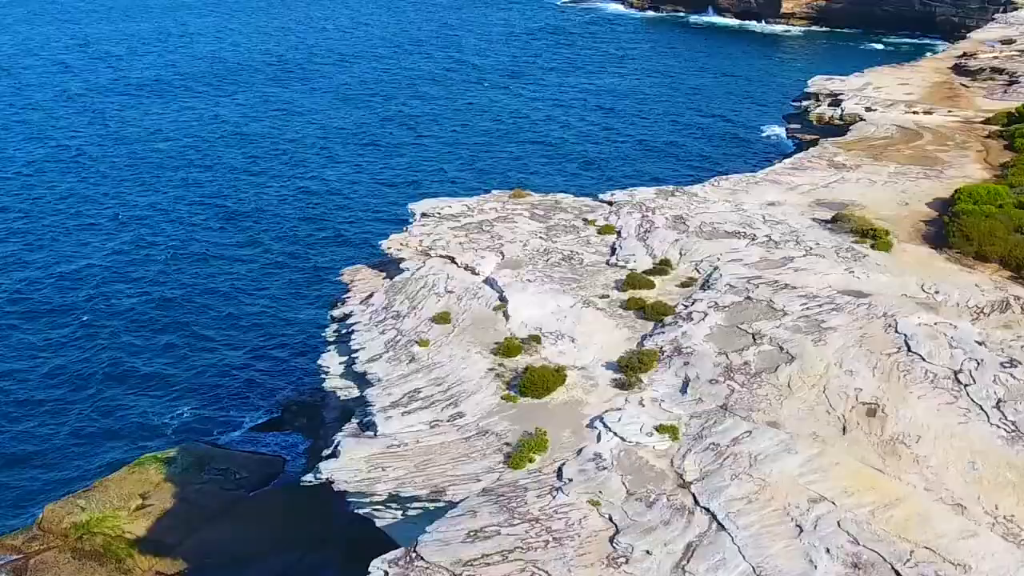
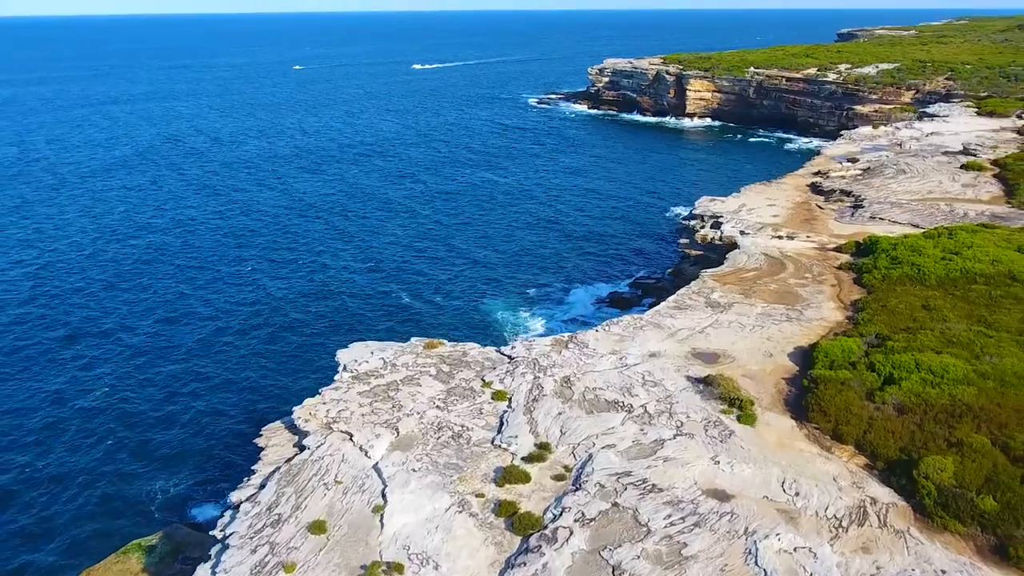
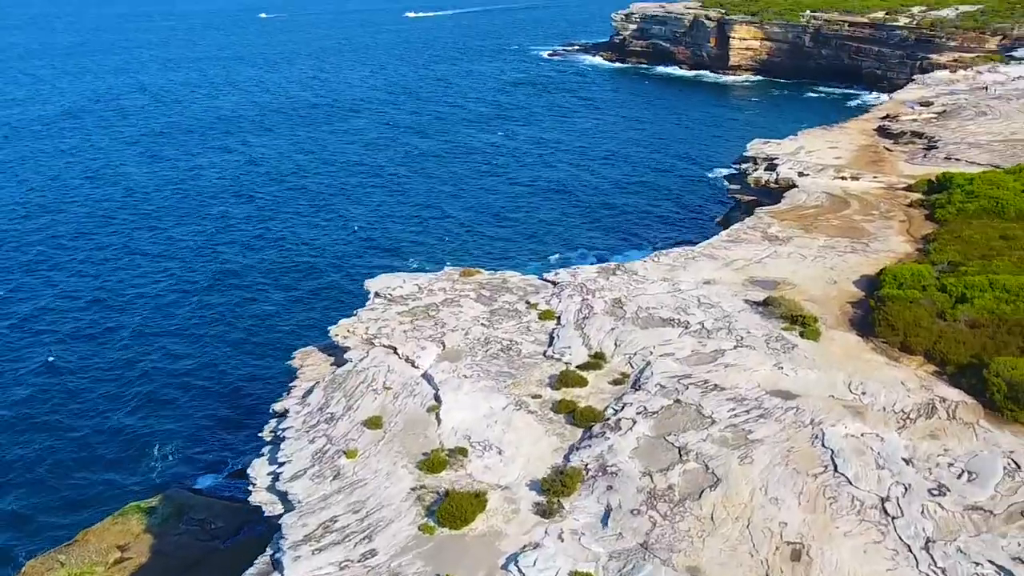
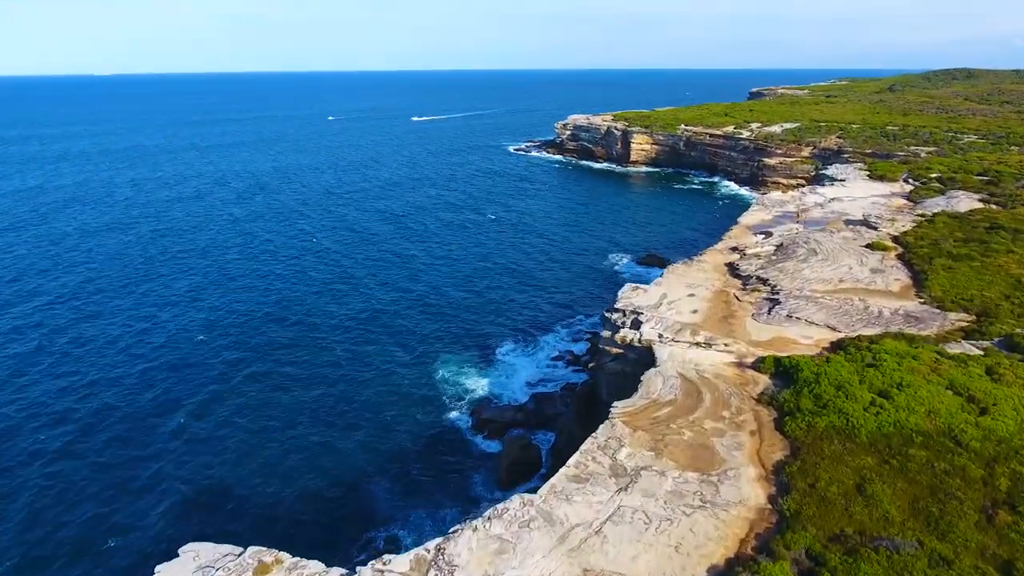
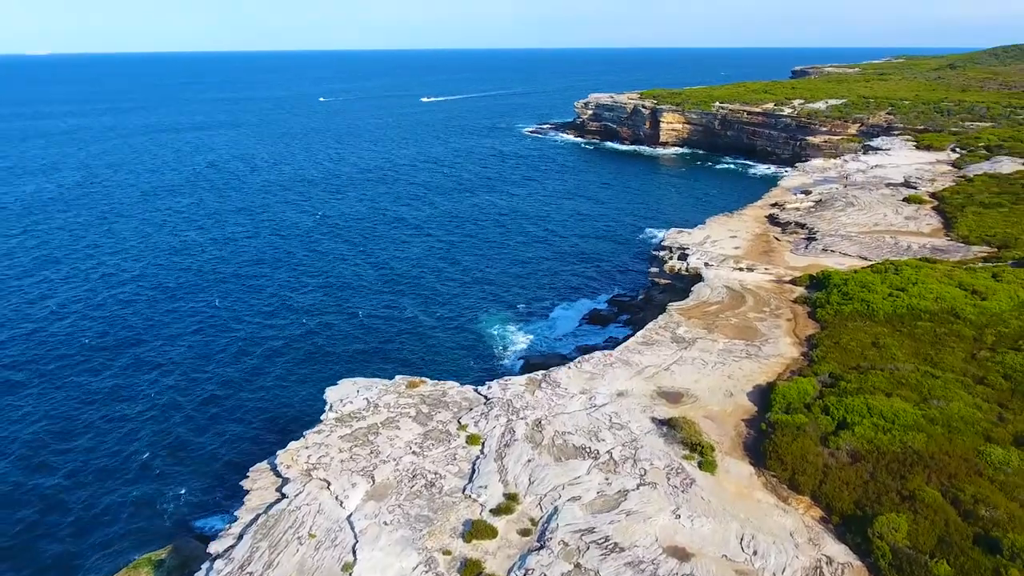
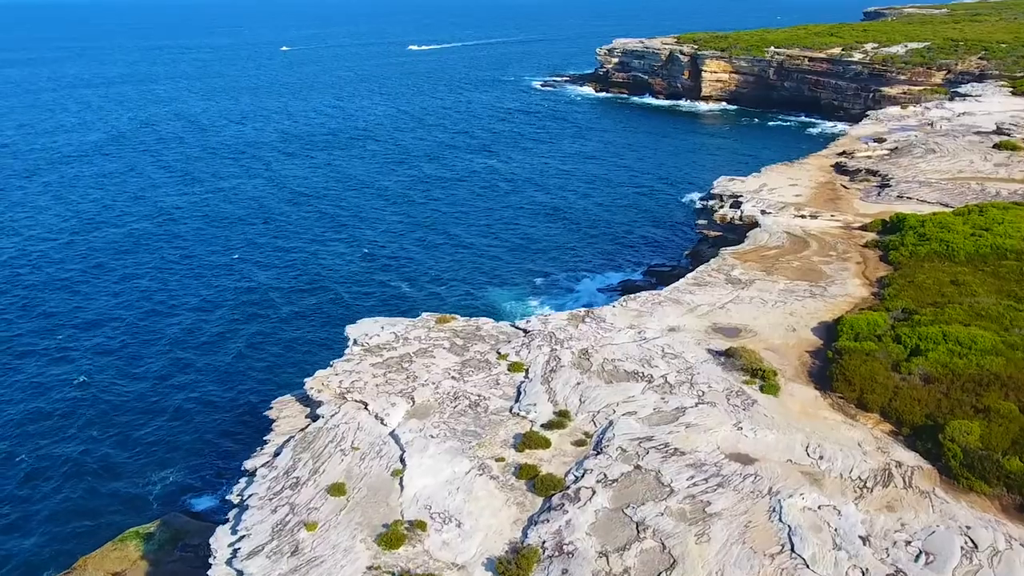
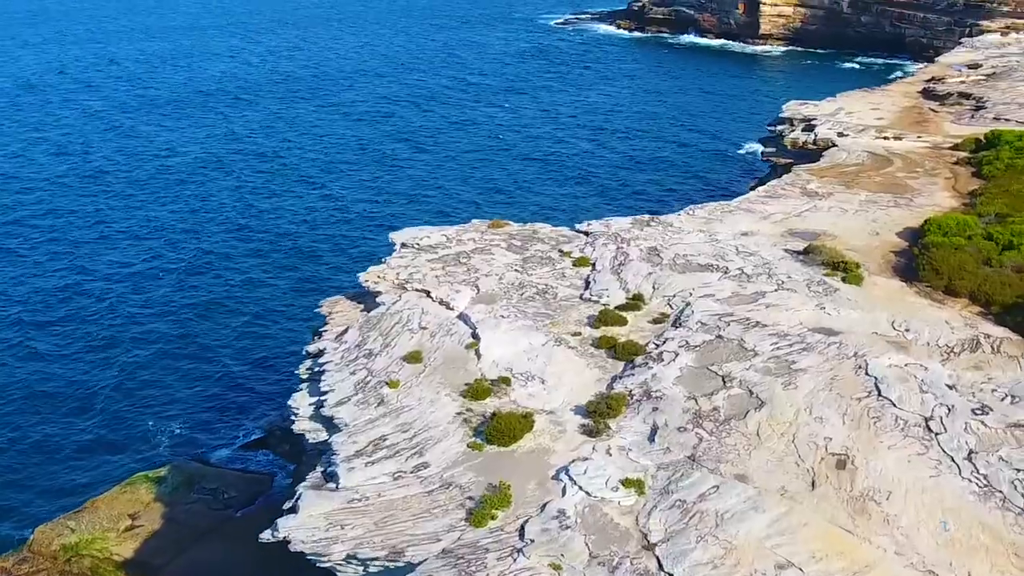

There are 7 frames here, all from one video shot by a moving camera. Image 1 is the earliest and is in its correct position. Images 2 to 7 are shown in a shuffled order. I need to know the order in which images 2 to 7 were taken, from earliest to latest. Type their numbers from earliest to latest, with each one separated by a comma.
7, 3, 6, 2, 5, 4
